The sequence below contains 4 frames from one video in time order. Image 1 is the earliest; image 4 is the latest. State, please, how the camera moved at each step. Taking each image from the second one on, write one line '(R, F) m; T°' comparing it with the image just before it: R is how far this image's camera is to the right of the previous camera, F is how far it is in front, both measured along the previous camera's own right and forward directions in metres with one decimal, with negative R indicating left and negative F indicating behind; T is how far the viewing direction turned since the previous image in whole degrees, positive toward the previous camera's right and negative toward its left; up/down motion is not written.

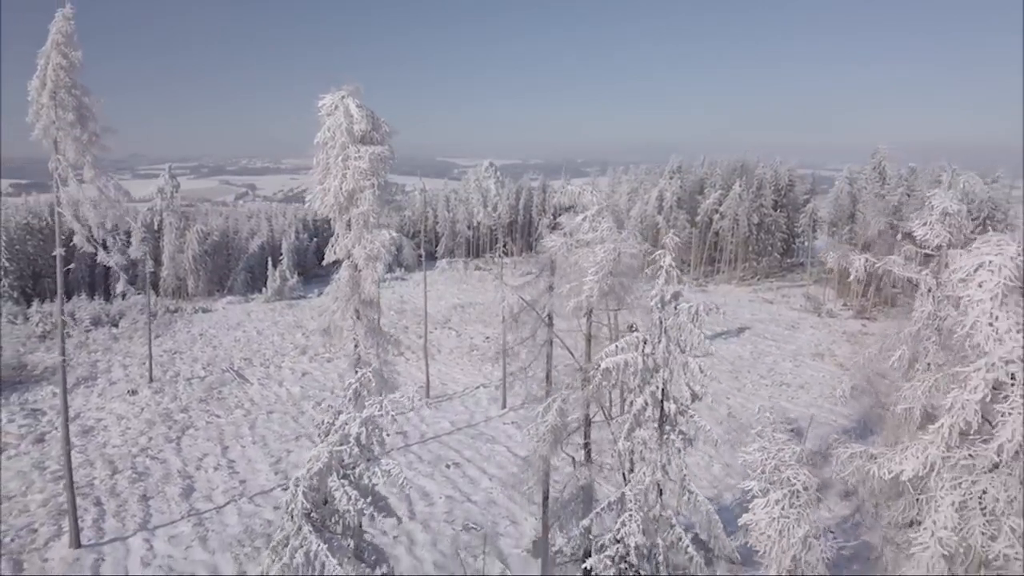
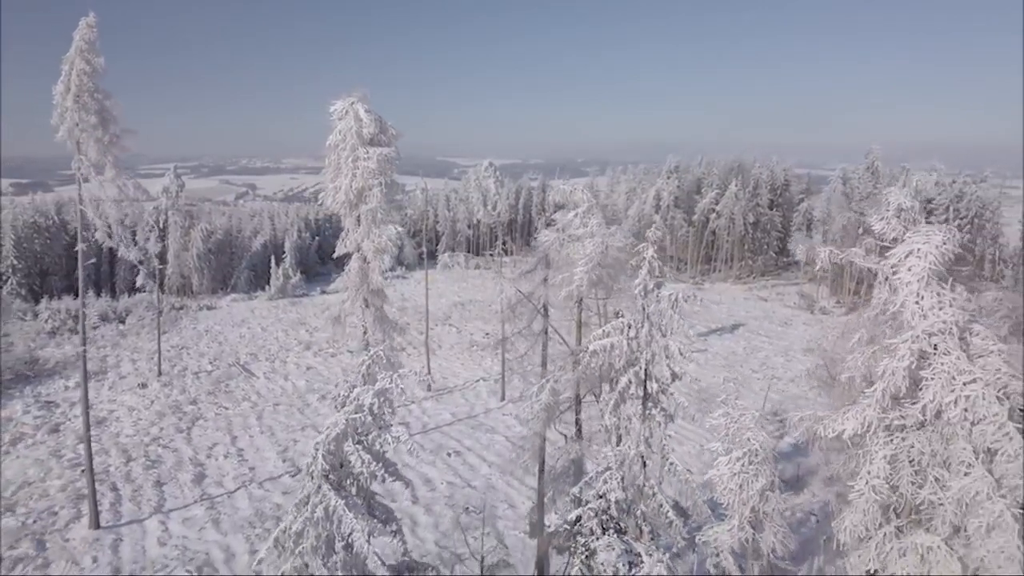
(+0.1, -0.9) m; 0°
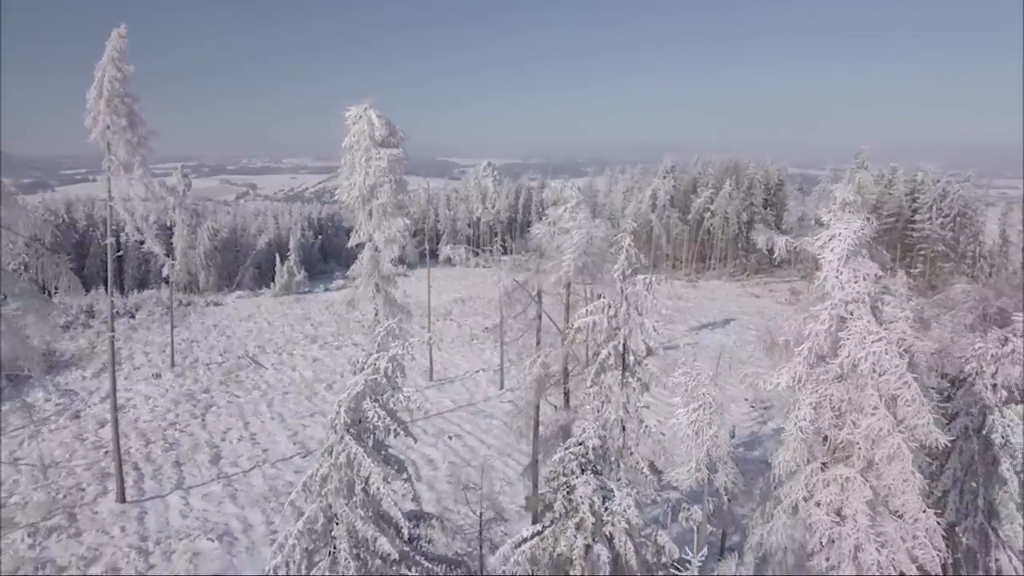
(+0.1, -1.4) m; 0°
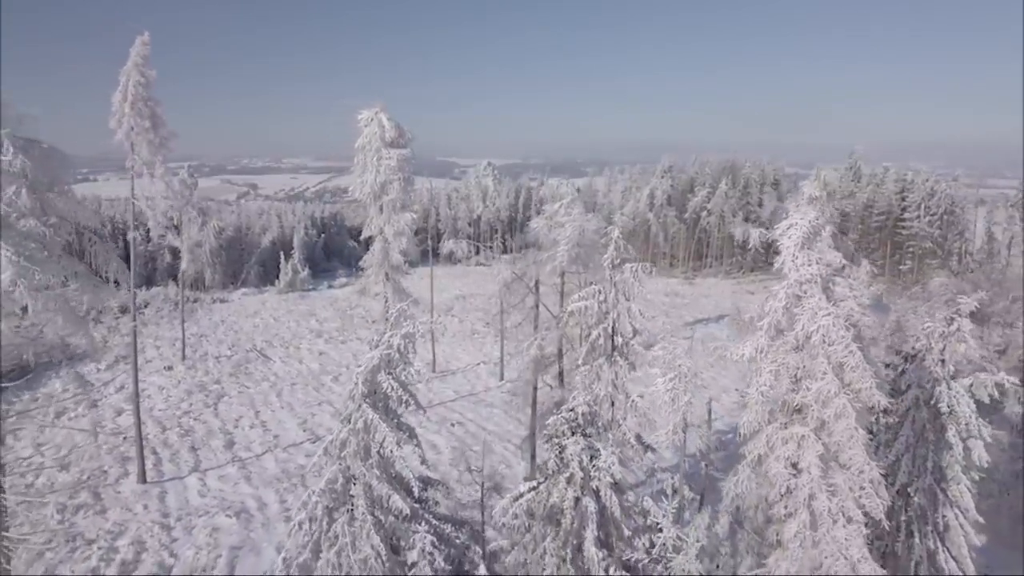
(0.0, -1.2) m; 0°
